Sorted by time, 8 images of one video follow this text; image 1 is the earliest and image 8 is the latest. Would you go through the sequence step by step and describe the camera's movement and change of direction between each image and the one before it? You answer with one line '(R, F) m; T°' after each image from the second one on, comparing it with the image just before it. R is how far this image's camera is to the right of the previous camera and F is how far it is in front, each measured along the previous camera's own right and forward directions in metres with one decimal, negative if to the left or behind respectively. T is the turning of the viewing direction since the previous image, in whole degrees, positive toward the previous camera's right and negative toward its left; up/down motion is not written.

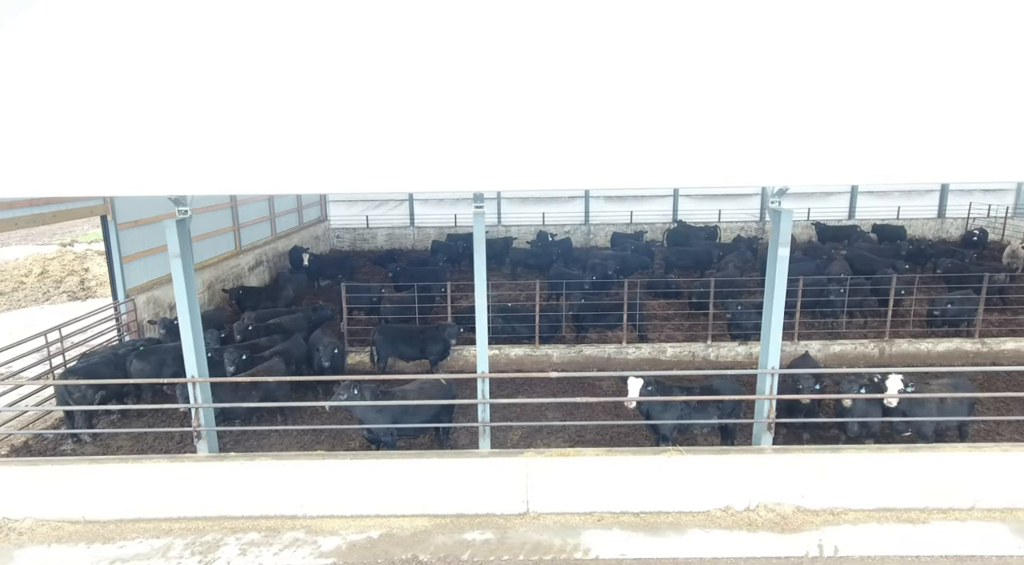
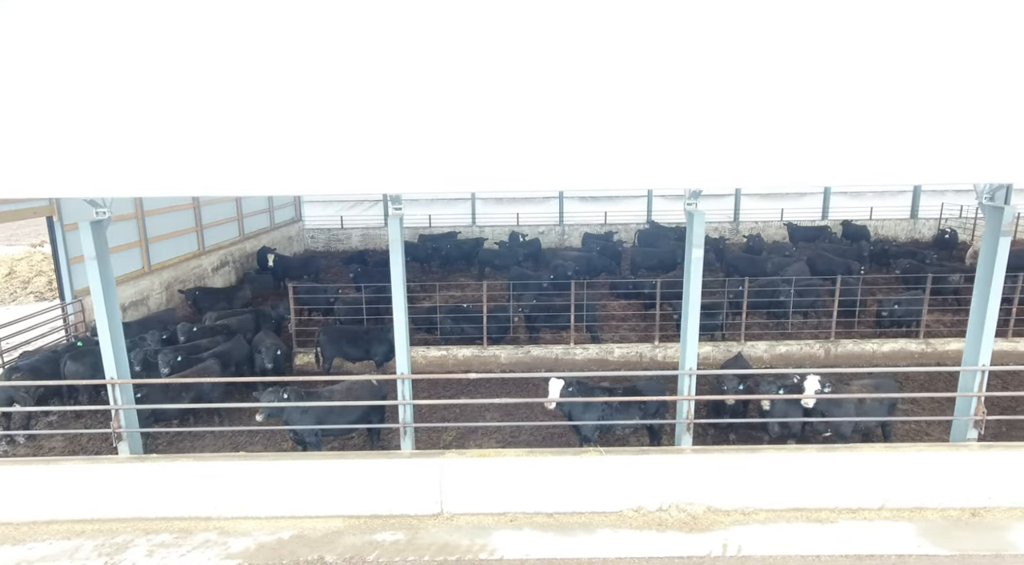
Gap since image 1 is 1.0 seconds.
(+0.7, 0.0) m; 0°
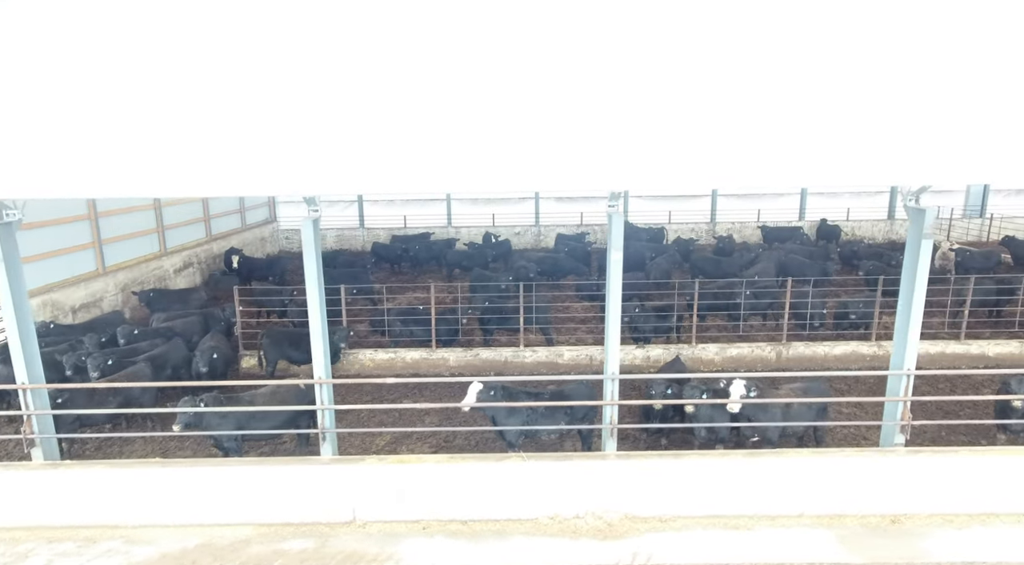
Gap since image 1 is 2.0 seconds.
(+0.7, +0.1) m; 0°
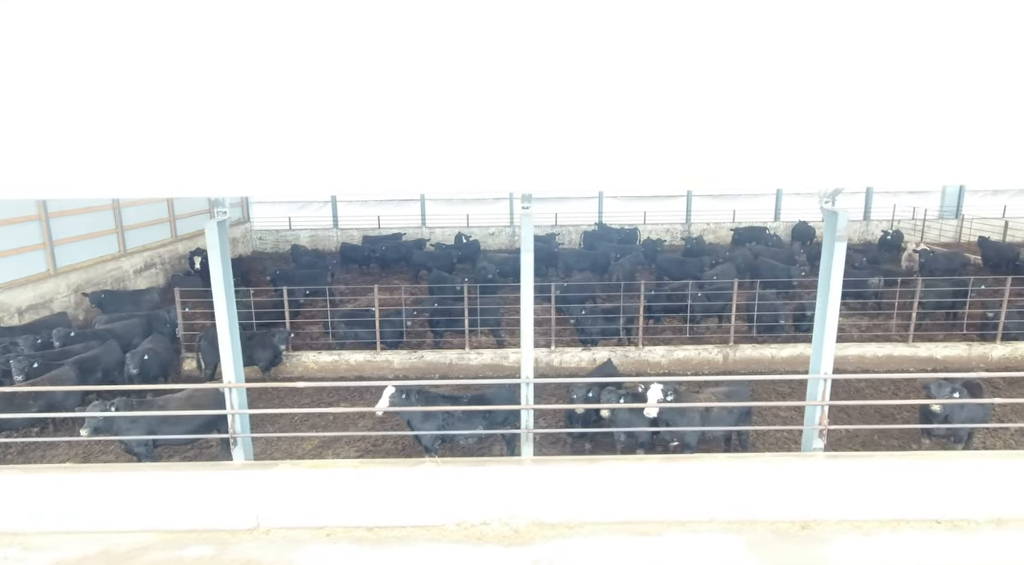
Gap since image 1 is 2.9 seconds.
(+0.7, +0.1) m; 0°
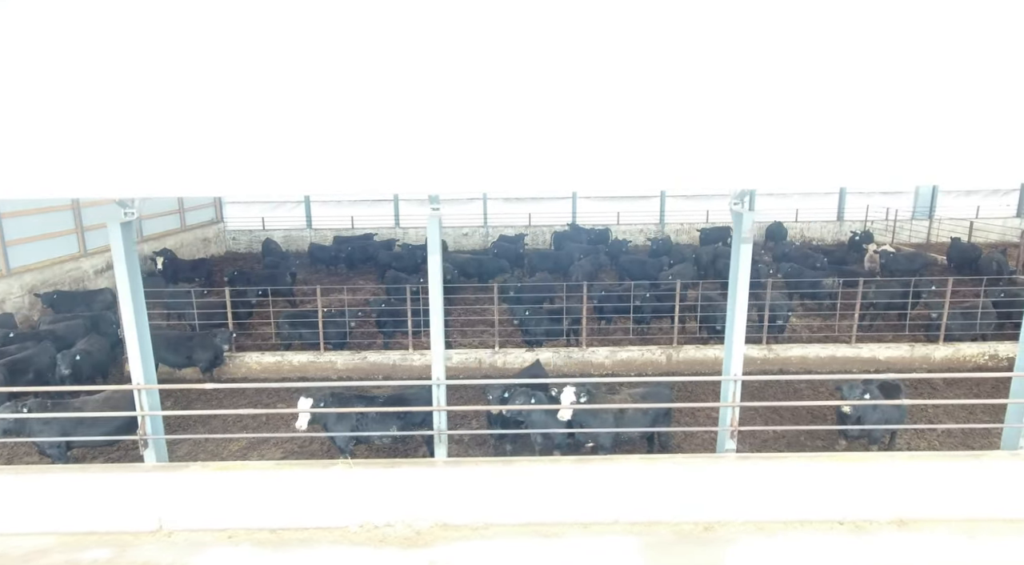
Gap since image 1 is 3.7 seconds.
(+0.7, 0.0) m; 0°
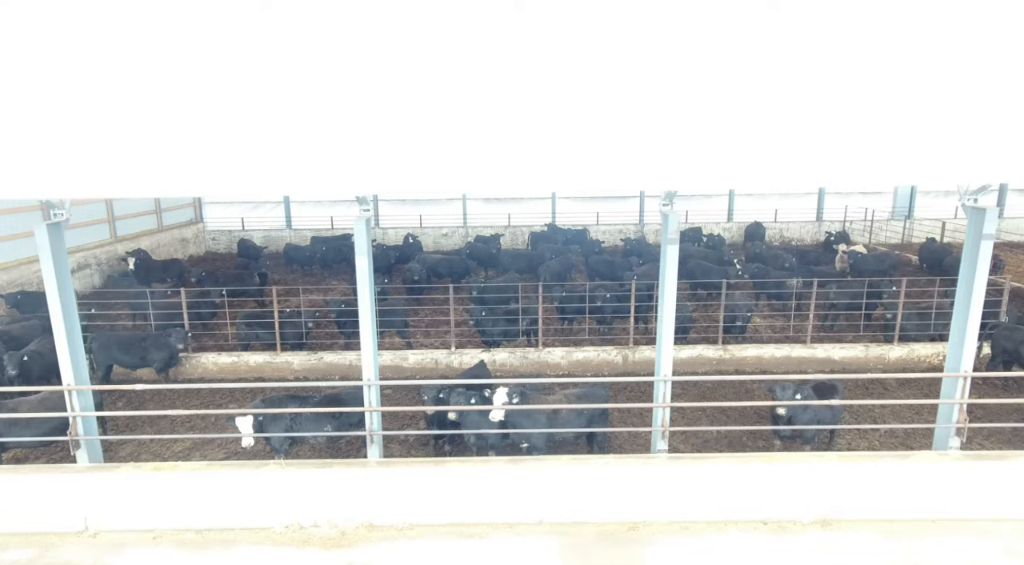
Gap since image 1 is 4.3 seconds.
(+0.6, 0.0) m; 0°
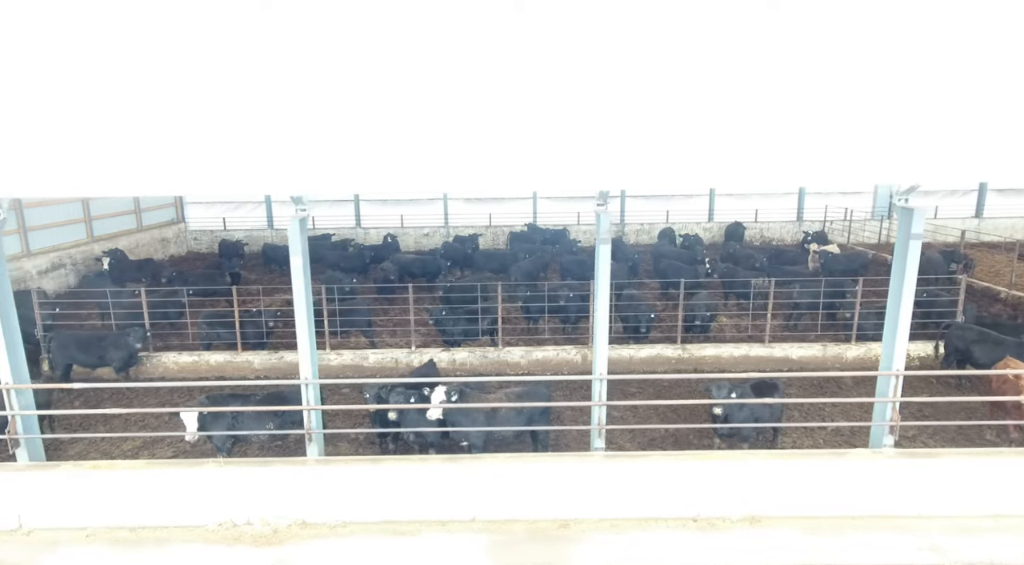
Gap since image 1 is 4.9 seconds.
(+0.5, 0.0) m; 0°
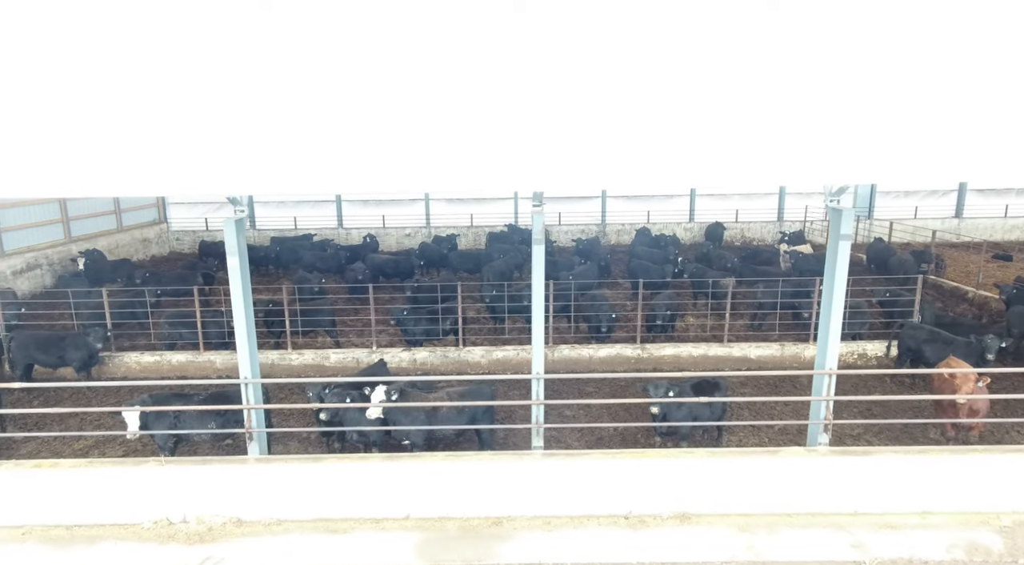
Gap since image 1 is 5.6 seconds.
(+0.5, -0.1) m; 0°
